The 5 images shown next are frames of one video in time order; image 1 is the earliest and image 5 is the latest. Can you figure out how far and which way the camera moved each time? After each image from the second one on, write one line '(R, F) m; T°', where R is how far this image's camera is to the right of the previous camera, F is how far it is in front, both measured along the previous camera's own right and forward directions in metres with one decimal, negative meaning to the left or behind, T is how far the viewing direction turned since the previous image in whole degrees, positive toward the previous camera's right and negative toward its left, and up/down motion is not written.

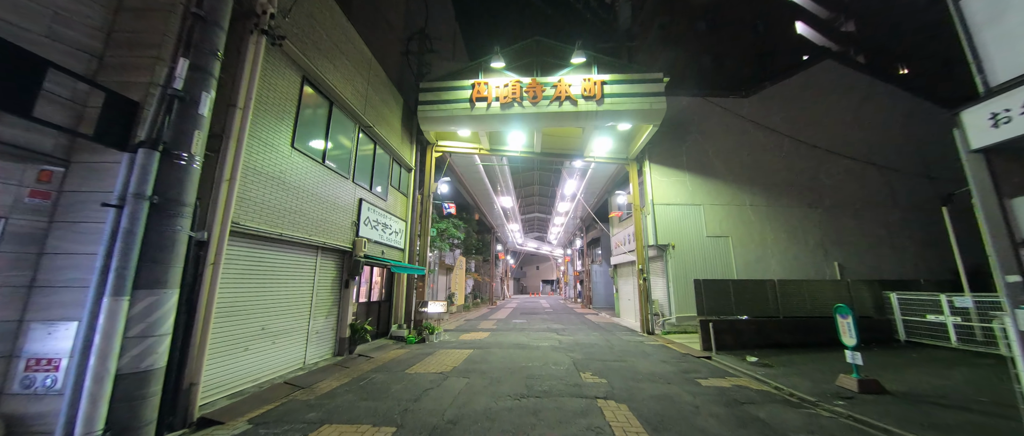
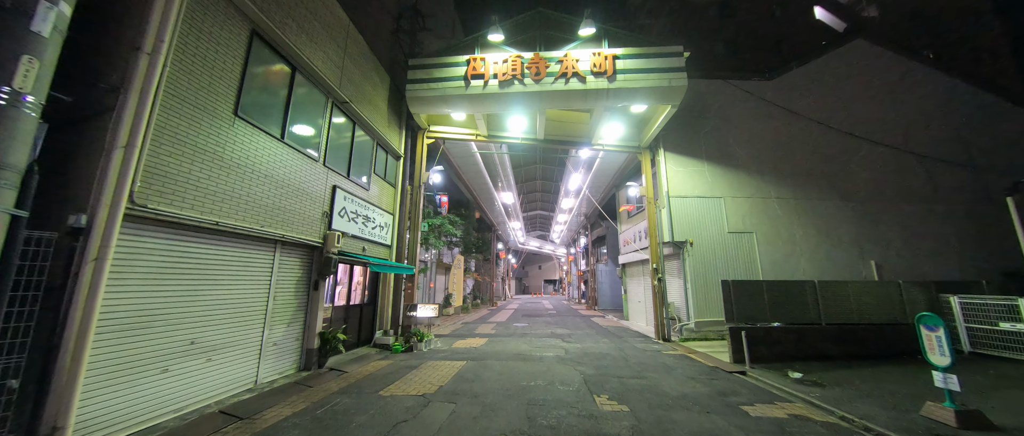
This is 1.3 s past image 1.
(+0.1, +1.1) m; 0°
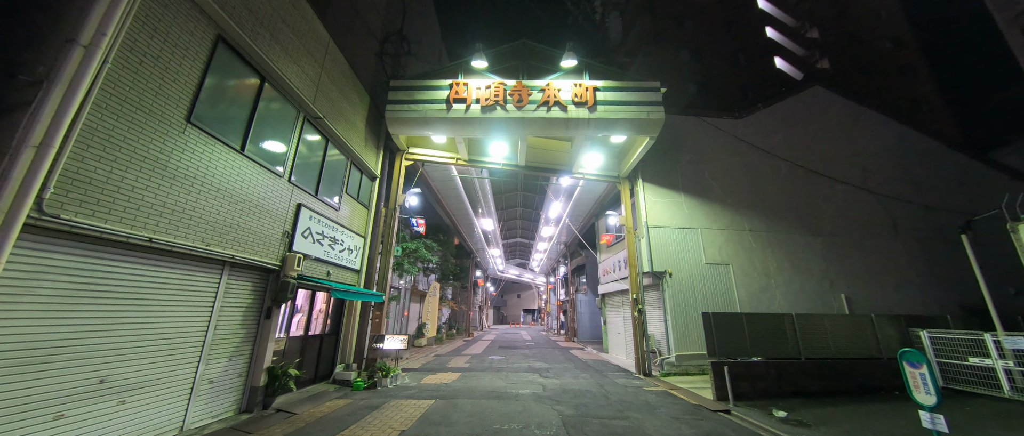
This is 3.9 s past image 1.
(0.0, +0.3) m; +3°
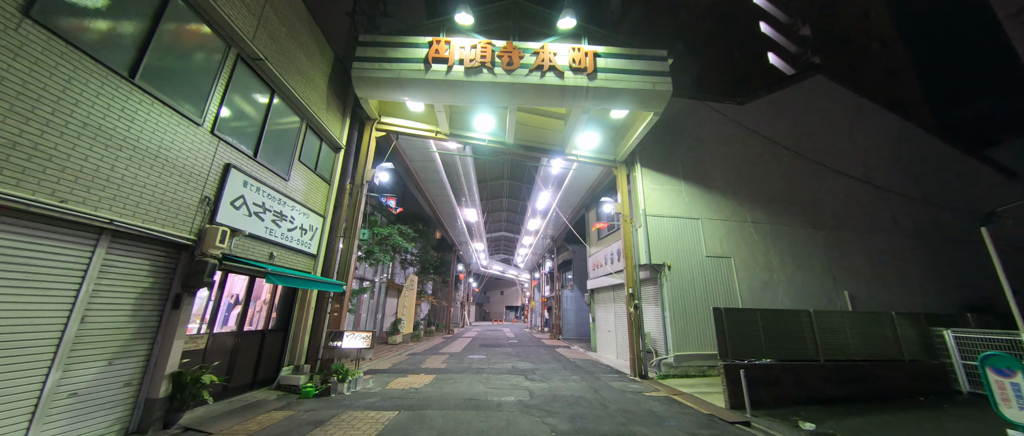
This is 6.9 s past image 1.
(0.0, +1.1) m; +2°
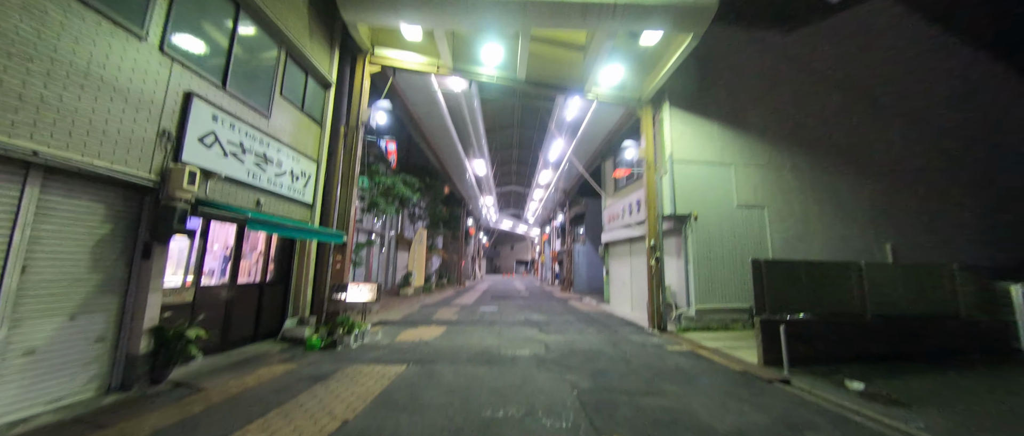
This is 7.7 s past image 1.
(-0.1, +0.7) m; -2°
